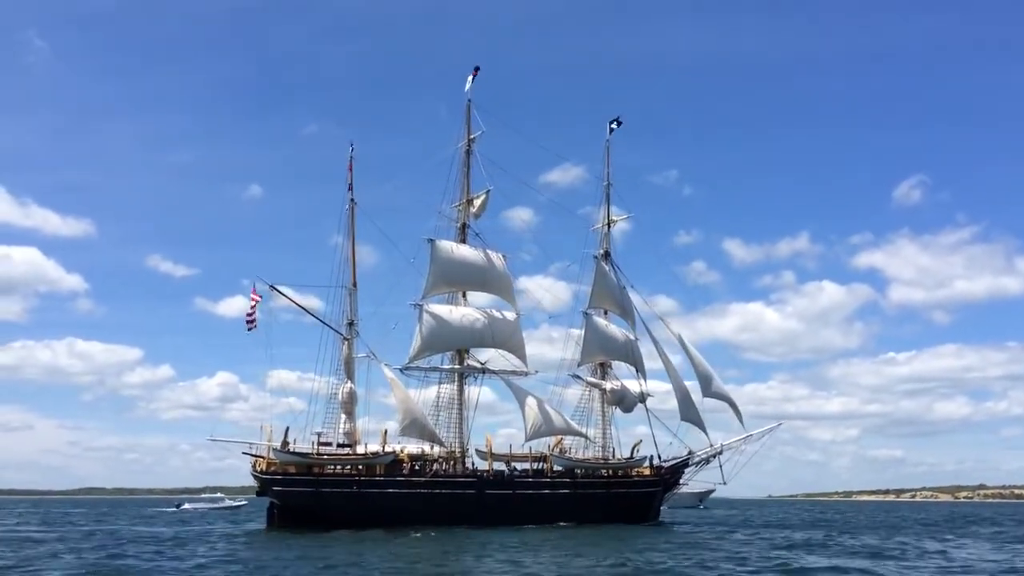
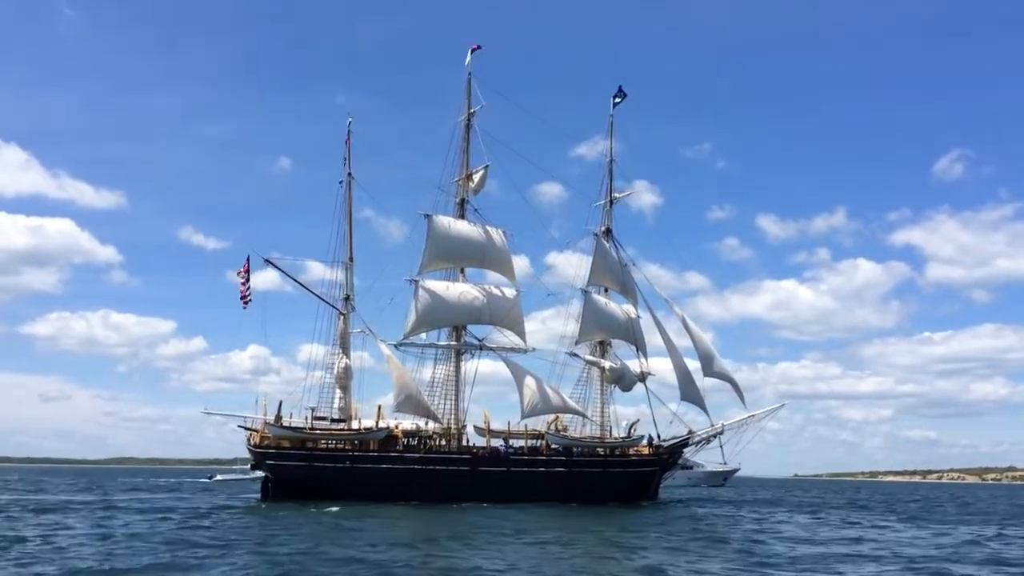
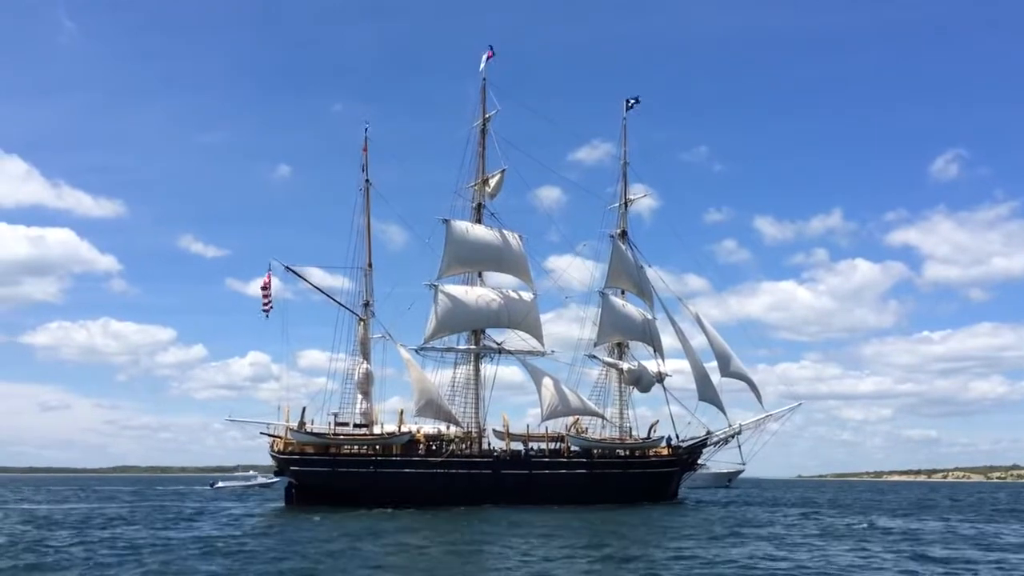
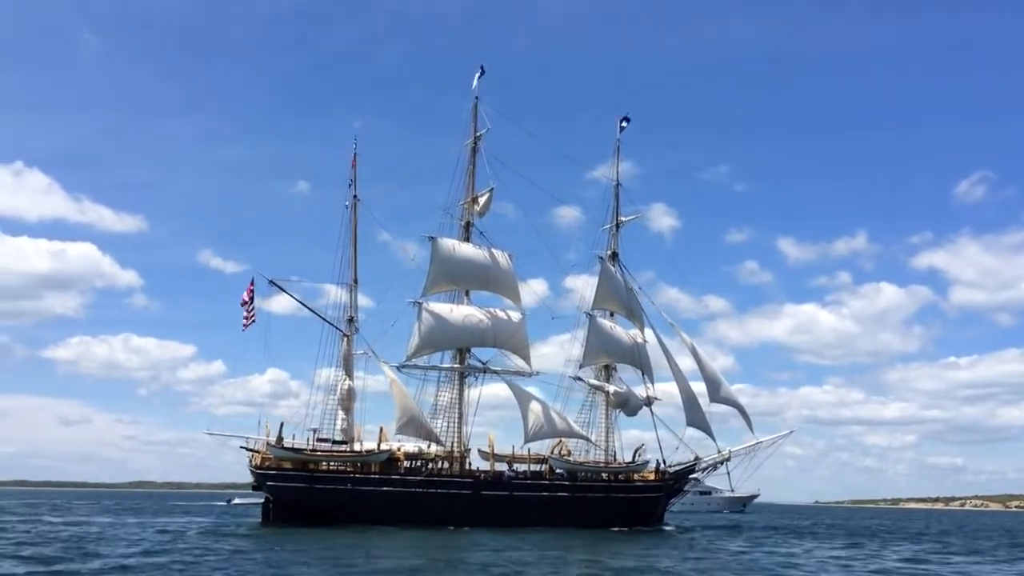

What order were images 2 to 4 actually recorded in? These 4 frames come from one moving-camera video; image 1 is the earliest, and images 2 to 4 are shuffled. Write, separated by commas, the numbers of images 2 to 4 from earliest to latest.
3, 2, 4
